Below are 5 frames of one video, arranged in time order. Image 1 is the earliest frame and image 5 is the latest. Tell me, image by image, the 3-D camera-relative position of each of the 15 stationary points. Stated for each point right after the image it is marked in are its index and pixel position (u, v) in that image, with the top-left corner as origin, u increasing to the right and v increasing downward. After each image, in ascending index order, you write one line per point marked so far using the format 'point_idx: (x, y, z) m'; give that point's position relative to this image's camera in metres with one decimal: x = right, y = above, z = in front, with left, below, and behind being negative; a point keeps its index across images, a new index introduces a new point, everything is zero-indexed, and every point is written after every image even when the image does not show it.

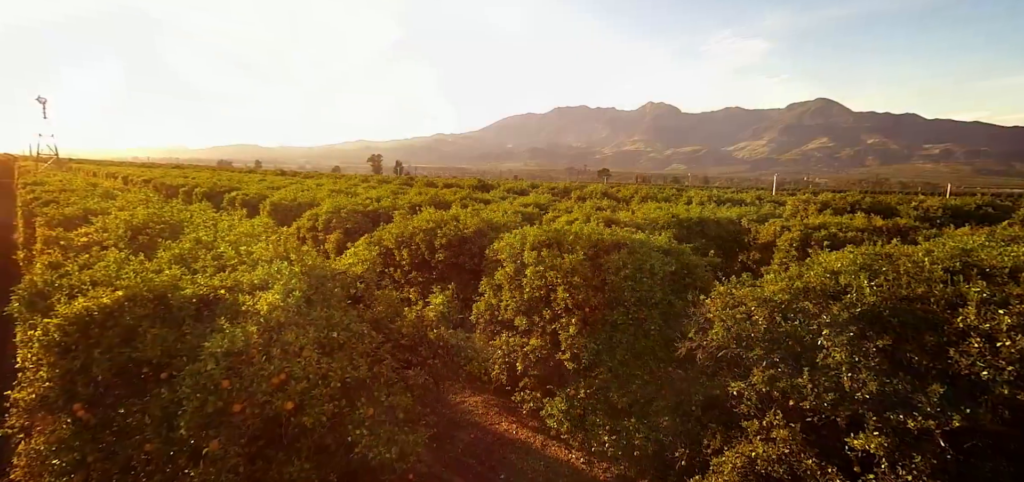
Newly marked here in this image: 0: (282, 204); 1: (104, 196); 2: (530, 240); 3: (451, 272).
0: (-8.6, +1.4, +20.0) m
1: (-12.2, +1.3, +16.0) m
2: (+0.3, 0.0, +10.0) m
3: (-1.4, -0.7, +11.9) m
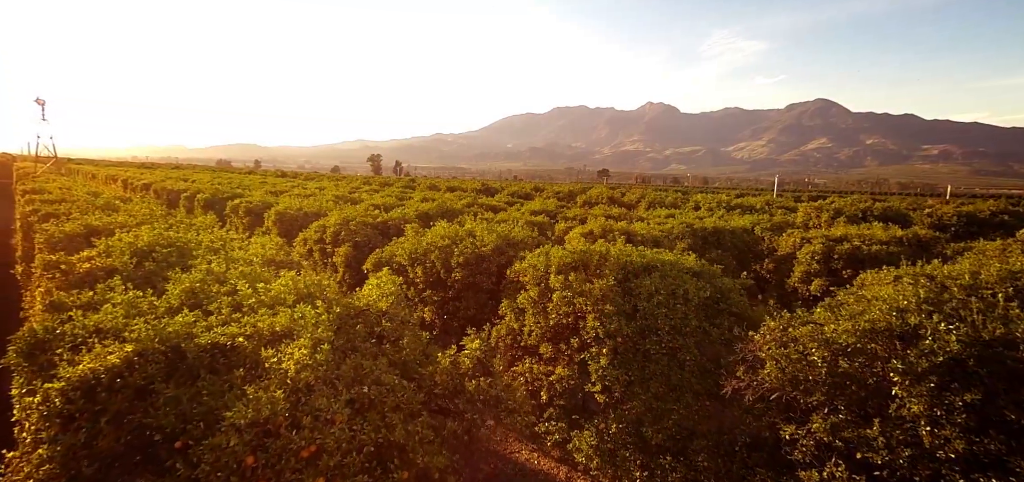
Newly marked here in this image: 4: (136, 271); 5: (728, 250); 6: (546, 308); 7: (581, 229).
0: (-8.2, +1.0, +19.5) m
1: (-11.8, +0.9, +15.5) m
2: (+0.8, -0.4, +9.5) m
3: (-1.0, -1.1, +11.5) m
4: (-5.5, -0.4, +7.8) m
5: (+7.9, -0.3, +19.6) m
6: (+0.6, -1.1, +9.1) m
7: (+2.2, +0.4, +17.3) m
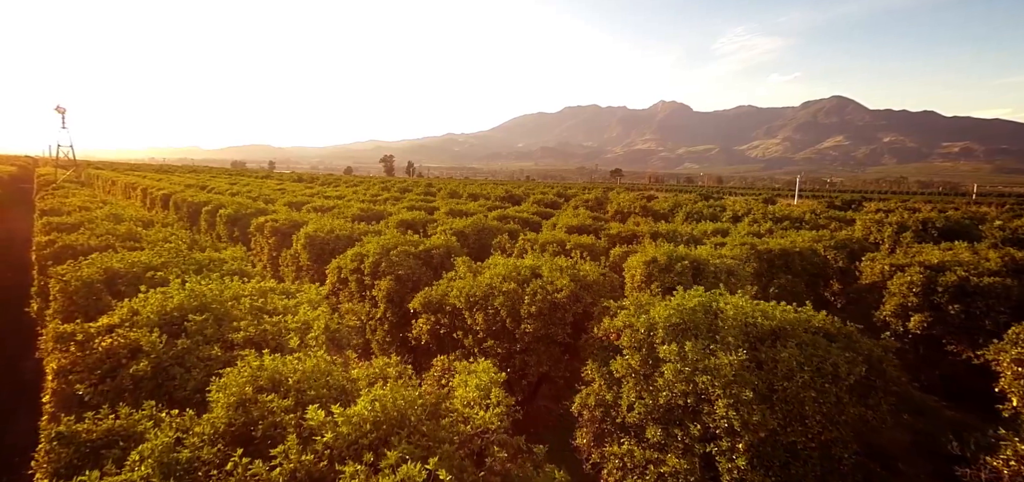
0: (-6.5, +0.2, +18.1) m
1: (-10.2, 0.0, +14.2) m
2: (+2.2, -1.2, +7.9) m
3: (+0.5, -1.9, +9.9) m
4: (-4.1, -1.3, +6.3) m
5: (+9.5, -1.1, +17.8) m
6: (+2.0, -2.0, +7.5) m
7: (+3.8, -0.4, +15.6) m
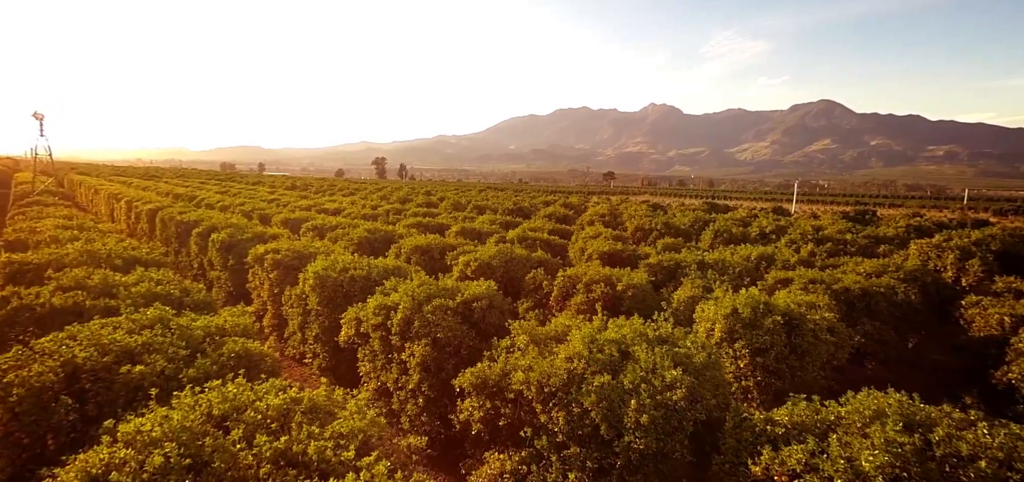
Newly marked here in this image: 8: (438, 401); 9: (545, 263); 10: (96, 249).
0: (-5.3, -1.0, +15.5) m
1: (-8.9, -1.1, +11.5) m
2: (+3.6, -2.3, +5.4) m
3: (+1.9, -3.1, +7.4) m
4: (-2.7, -2.4, +3.8) m
5: (+10.8, -2.3, +15.5) m
6: (+3.4, -3.1, +5.1) m
7: (+5.1, -1.6, +13.2) m
8: (-1.5, -3.4, +11.2) m
9: (+1.3, -0.9, +19.9) m
10: (-12.6, -0.3, +16.2) m
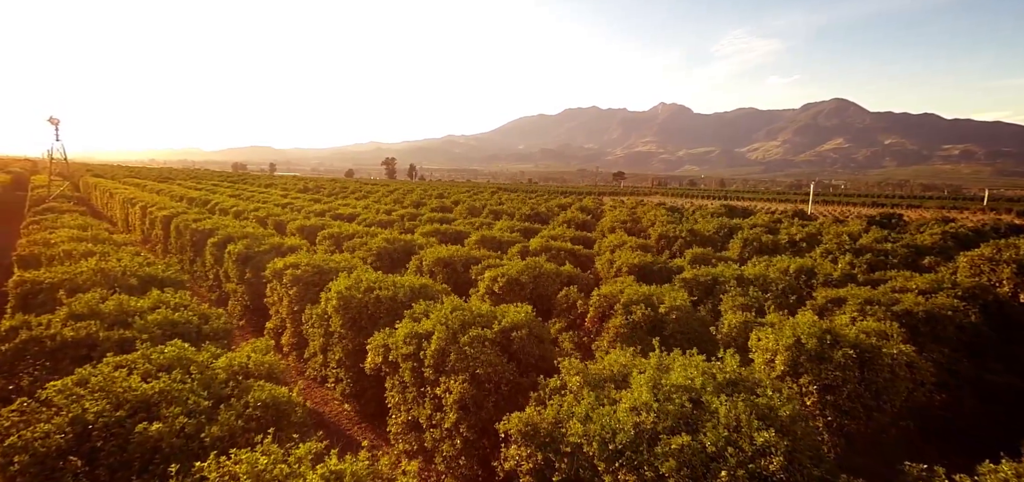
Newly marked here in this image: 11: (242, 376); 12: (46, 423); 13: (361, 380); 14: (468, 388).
0: (-4.3, -1.6, +14.6) m
1: (-8.0, -1.7, +10.7) m
2: (+4.4, -2.9, +4.4) m
3: (+2.7, -3.6, +6.4) m
4: (-1.9, -3.0, +2.8) m
5: (+11.8, -2.8, +14.3) m
6: (+4.2, -3.6, +4.0) m
7: (+6.0, -2.2, +12.1) m
8: (-0.6, -3.9, +10.2) m
9: (+2.3, -1.4, +18.9) m
10: (-11.6, -0.8, +15.4) m
11: (-4.3, -2.1, +8.3) m
12: (-5.8, -2.2, +6.7) m
13: (-4.0, -3.7, +14.3) m
14: (-0.8, -2.8, +10.2) m
